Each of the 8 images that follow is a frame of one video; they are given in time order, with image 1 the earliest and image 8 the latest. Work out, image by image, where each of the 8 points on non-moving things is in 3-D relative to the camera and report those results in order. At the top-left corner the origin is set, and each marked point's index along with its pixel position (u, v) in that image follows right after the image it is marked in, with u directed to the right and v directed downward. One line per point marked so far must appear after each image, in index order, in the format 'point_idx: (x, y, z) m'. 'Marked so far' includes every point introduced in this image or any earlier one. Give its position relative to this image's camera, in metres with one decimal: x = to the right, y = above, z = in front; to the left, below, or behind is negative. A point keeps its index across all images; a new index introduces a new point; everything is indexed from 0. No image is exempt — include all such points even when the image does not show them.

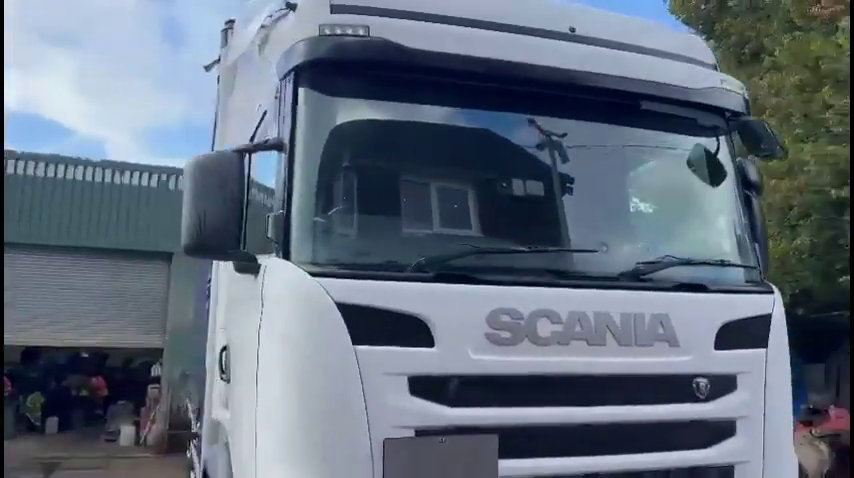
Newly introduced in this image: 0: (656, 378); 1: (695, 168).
0: (+0.9, -0.6, +2.8) m
1: (+1.3, +0.4, +3.5) m
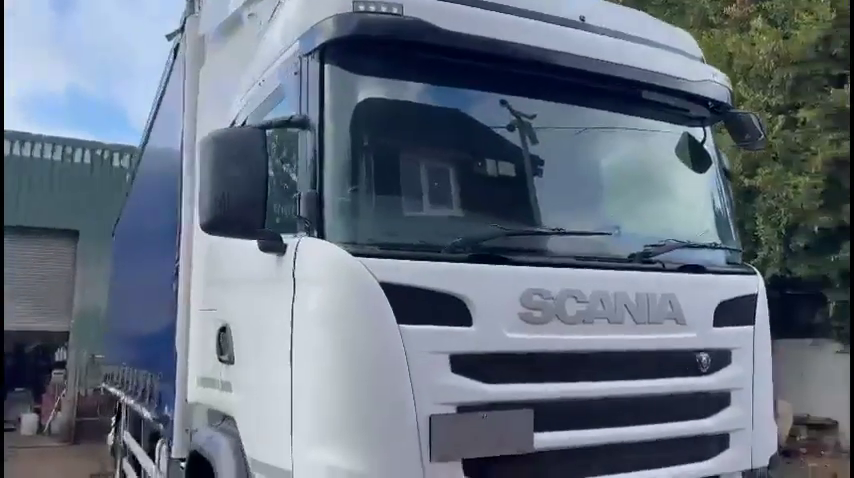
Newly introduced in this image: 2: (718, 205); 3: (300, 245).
0: (+1.0, -0.5, +3.0) m
1: (+1.3, +0.4, +3.7) m
2: (+1.5, +0.2, +3.7) m
3: (-0.5, 0.0, +2.8) m
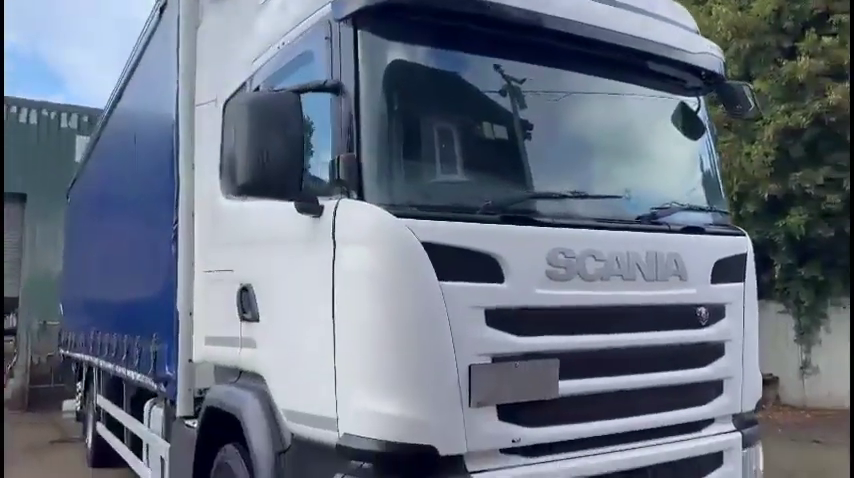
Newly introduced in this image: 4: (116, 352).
0: (+1.2, -0.3, +3.3) m
1: (+1.4, +0.6, +3.9) m
2: (+1.6, +0.4, +3.9) m
3: (-0.4, +0.1, +2.9) m
4: (-3.2, -1.1, +7.1) m
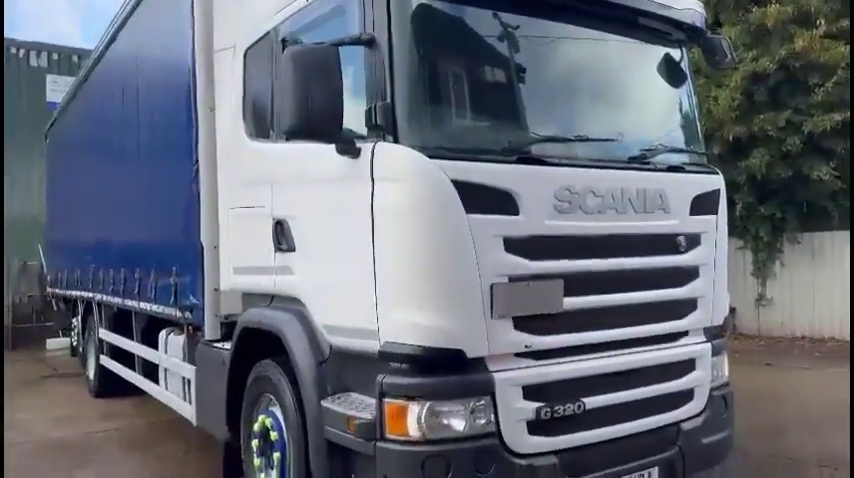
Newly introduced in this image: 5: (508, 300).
0: (+1.3, 0.0, +3.8) m
1: (+1.5, +1.0, +4.4) m
2: (+1.6, +0.8, +4.4) m
3: (-0.2, +0.4, +3.3) m
4: (-3.2, -0.5, +7.4) m
5: (+0.4, -0.3, +3.3) m
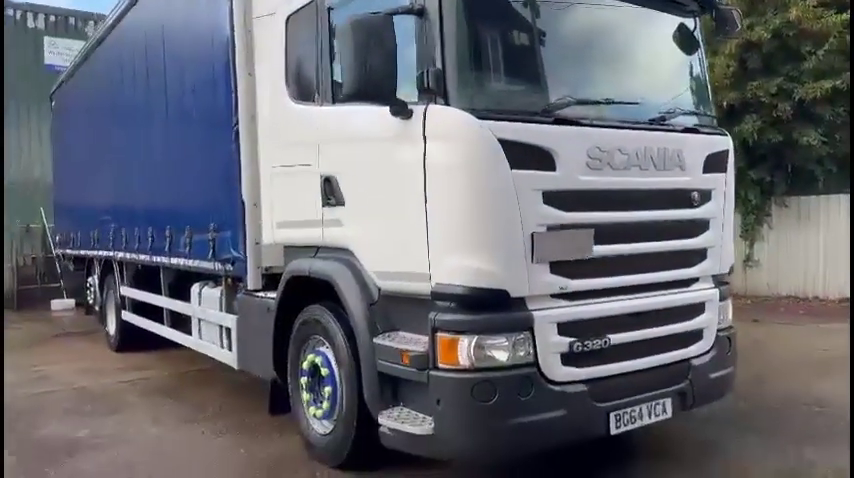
0: (+1.5, +0.3, +4.2) m
1: (+1.7, +1.3, +4.7) m
2: (+1.9, +1.1, +4.8) m
3: (0.0, +0.7, +3.7) m
4: (-3.1, -0.1, +7.8) m
5: (+0.6, 0.0, +3.7) m
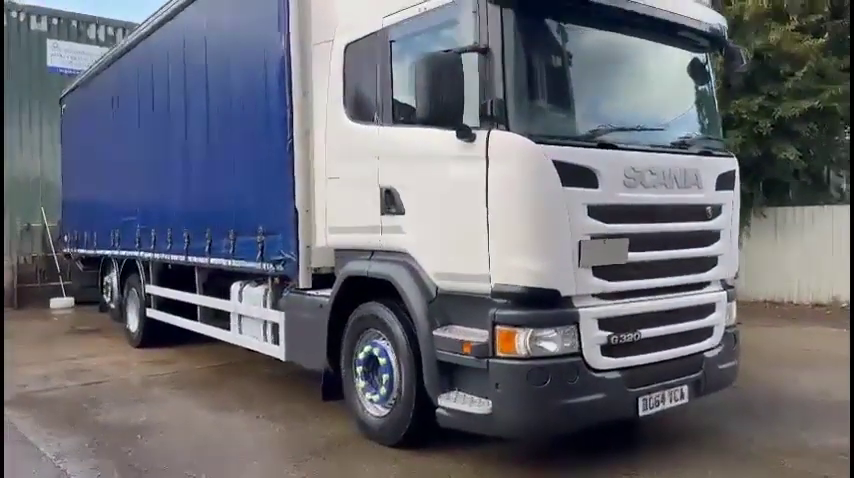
0: (+1.8, +0.2, +4.9) m
1: (+2.0, +1.3, +5.4) m
2: (+2.2, +1.0, +5.5) m
3: (+0.4, +0.6, +4.3) m
4: (-2.9, -0.1, +8.2) m
5: (+1.0, -0.1, +4.3) m
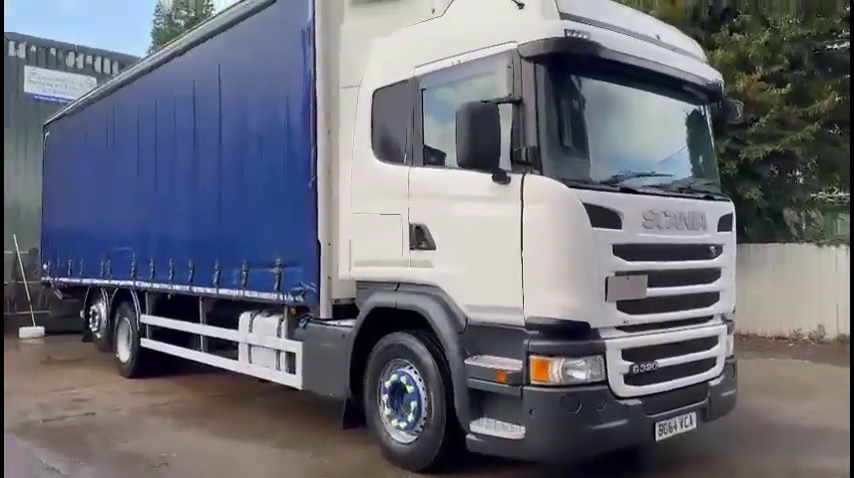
0: (+2.1, -0.1, +5.3) m
1: (+2.2, +1.0, +5.9) m
2: (+2.4, +0.7, +6.0) m
3: (+0.6, +0.4, +4.7) m
4: (-2.9, -0.4, +8.3) m
5: (+1.2, -0.3, +4.7) m
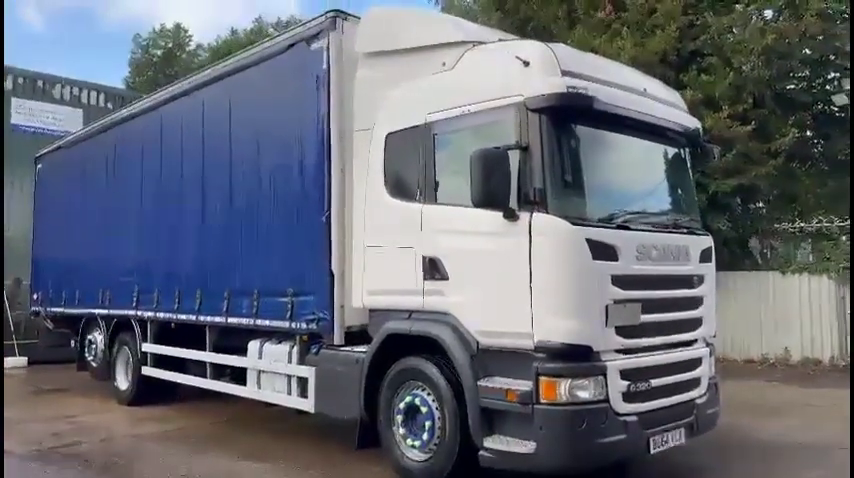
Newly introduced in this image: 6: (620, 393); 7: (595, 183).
0: (+2.2, -0.3, +5.9) m
1: (+2.3, +0.7, +6.5) m
2: (+2.5, +0.4, +6.6) m
3: (+0.8, +0.2, +5.2) m
4: (-2.9, -0.8, +8.7) m
5: (+1.4, -0.6, +5.2) m
6: (+1.4, -1.1, +5.2) m
7: (+1.3, +0.4, +5.5) m
